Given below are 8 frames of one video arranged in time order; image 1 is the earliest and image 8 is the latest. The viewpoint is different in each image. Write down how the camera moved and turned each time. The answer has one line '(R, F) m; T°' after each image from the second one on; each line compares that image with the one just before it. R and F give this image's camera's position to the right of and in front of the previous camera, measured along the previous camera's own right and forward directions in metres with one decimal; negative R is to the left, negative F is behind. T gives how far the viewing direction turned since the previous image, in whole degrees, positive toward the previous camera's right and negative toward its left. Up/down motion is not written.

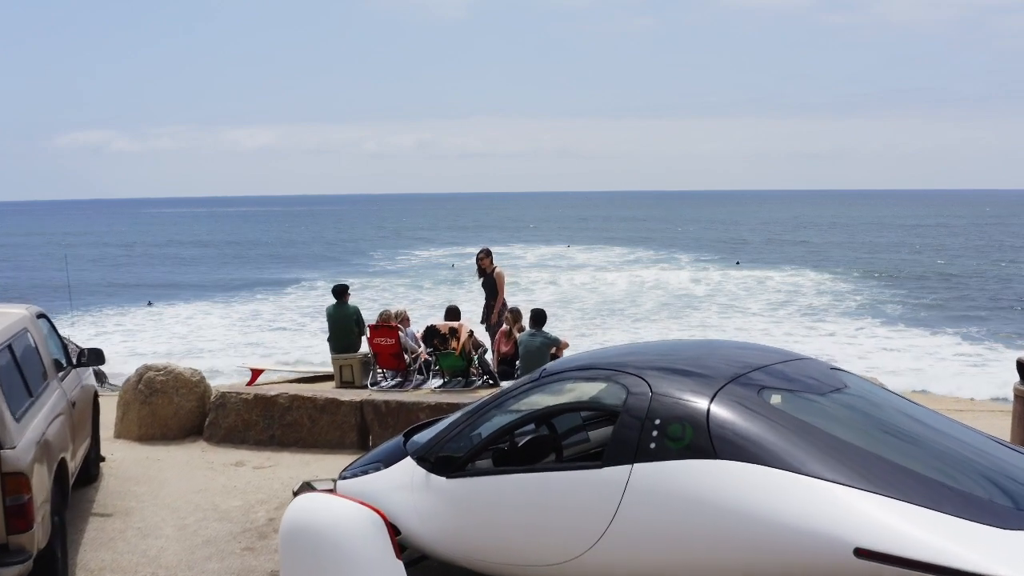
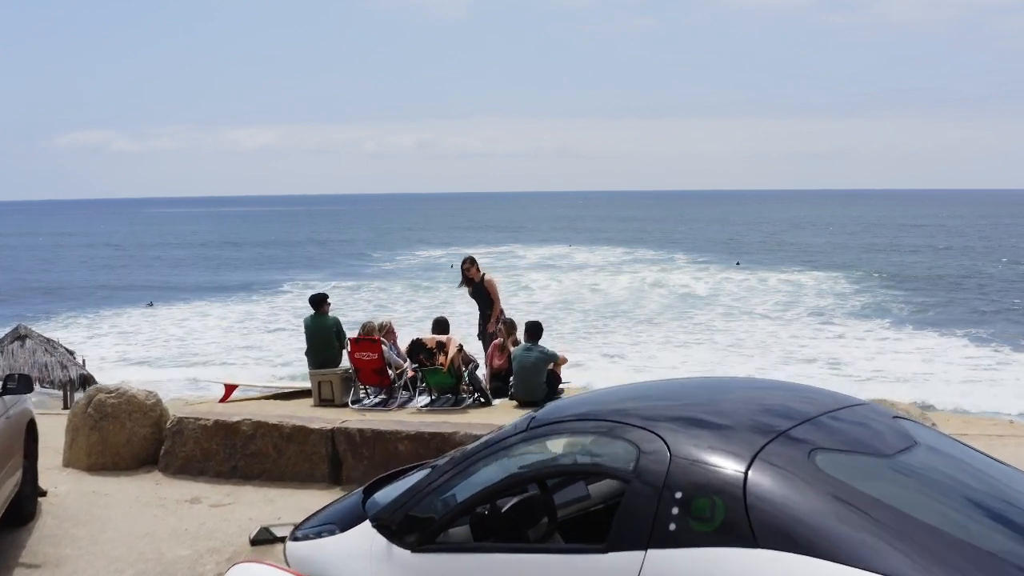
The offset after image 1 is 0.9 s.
(0.0, +0.4) m; 0°
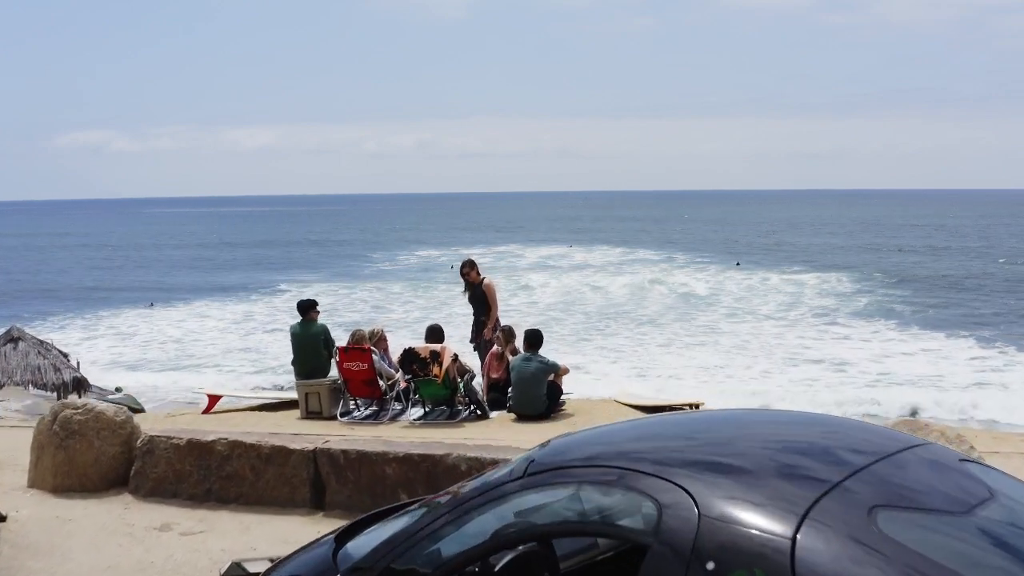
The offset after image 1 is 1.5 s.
(0.0, +0.3) m; 0°
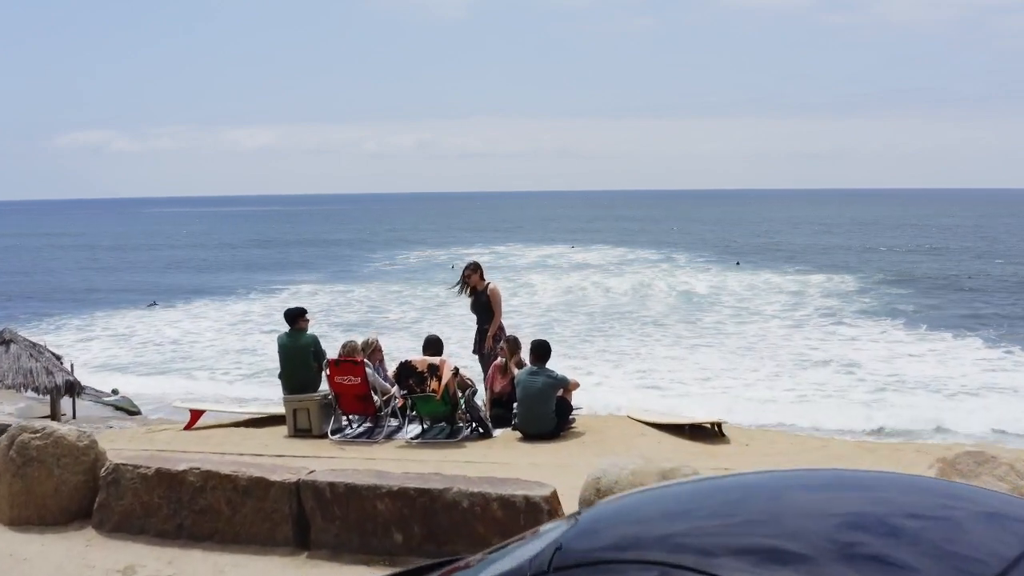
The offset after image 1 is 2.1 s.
(0.0, +0.3) m; 0°
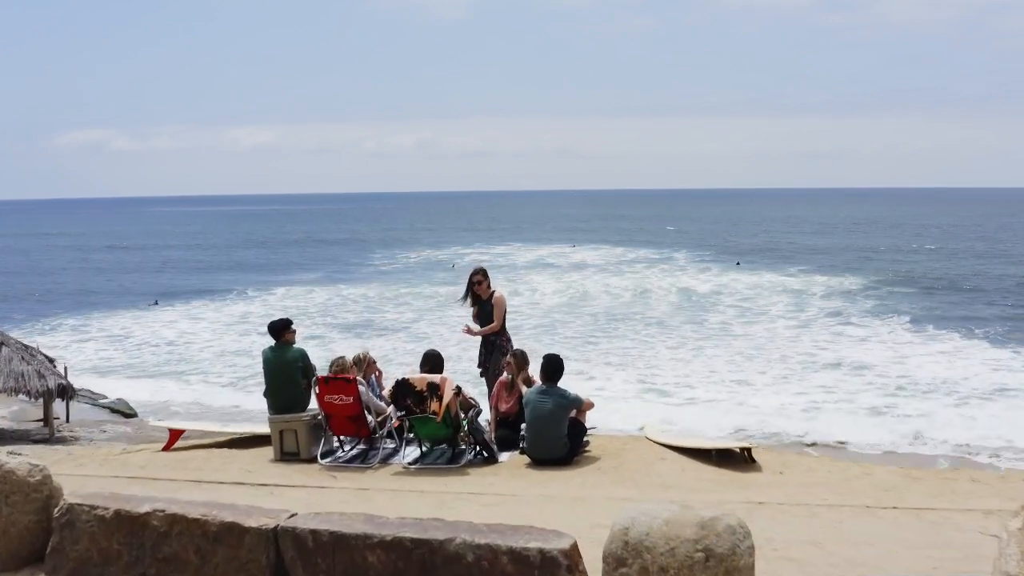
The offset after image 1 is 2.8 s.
(0.0, +0.4) m; 0°
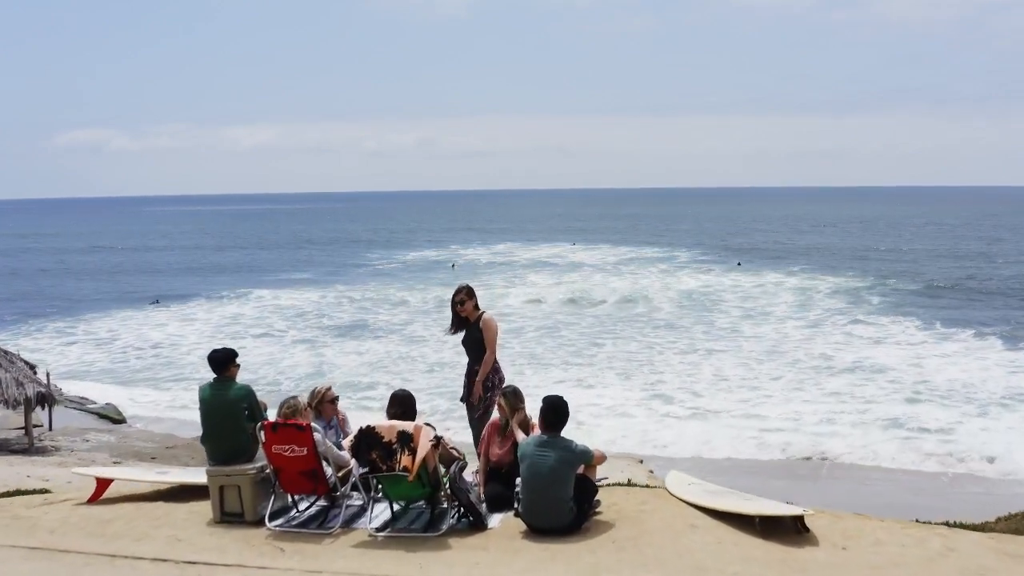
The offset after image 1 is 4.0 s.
(0.0, +0.7) m; 0°
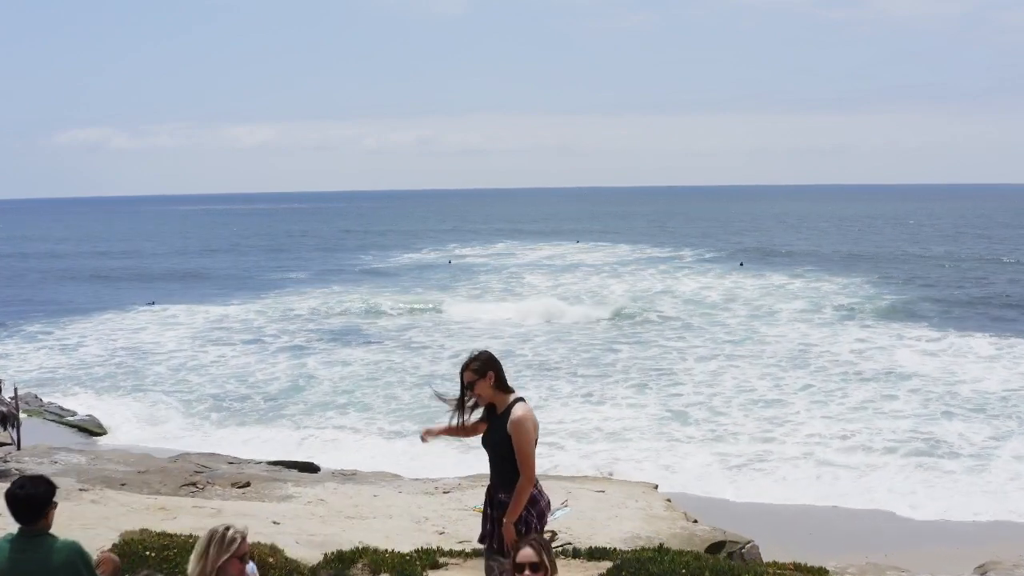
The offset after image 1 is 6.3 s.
(0.0, +1.3) m; 0°
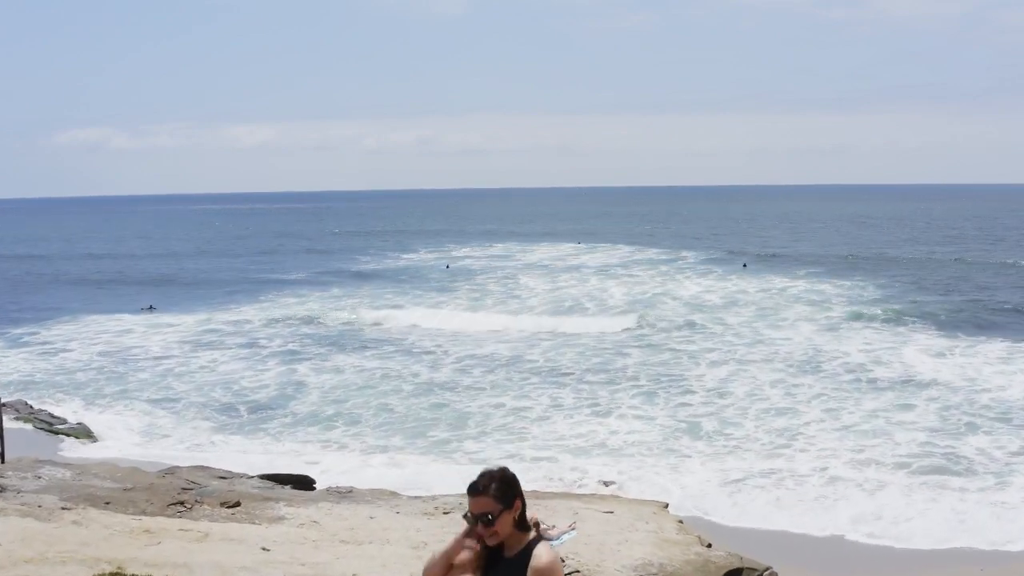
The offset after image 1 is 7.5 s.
(-0.1, +0.6) m; 0°
